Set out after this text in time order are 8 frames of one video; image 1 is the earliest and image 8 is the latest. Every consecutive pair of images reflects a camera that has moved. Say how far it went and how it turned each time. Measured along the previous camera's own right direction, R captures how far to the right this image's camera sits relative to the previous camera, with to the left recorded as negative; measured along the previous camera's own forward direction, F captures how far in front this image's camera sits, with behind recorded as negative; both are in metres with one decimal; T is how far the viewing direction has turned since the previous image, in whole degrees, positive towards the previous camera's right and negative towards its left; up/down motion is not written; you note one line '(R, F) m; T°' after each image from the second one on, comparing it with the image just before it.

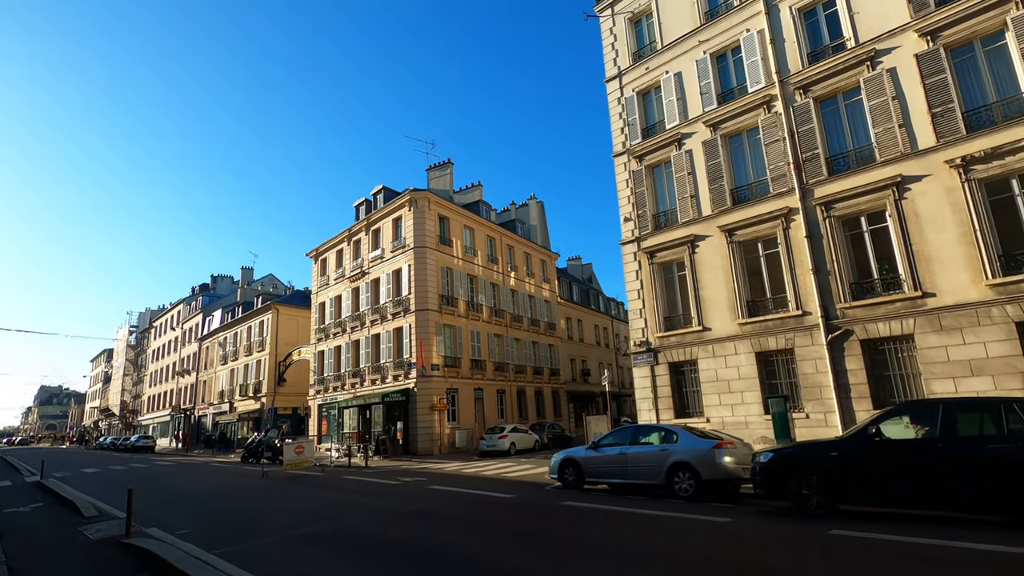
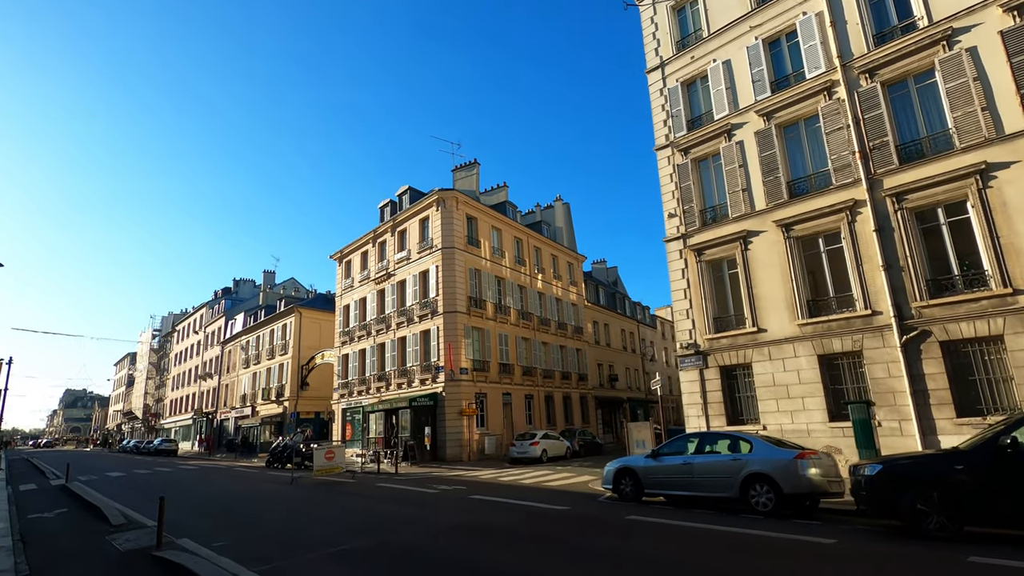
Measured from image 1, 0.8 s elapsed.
(-0.7, +0.7) m; -2°
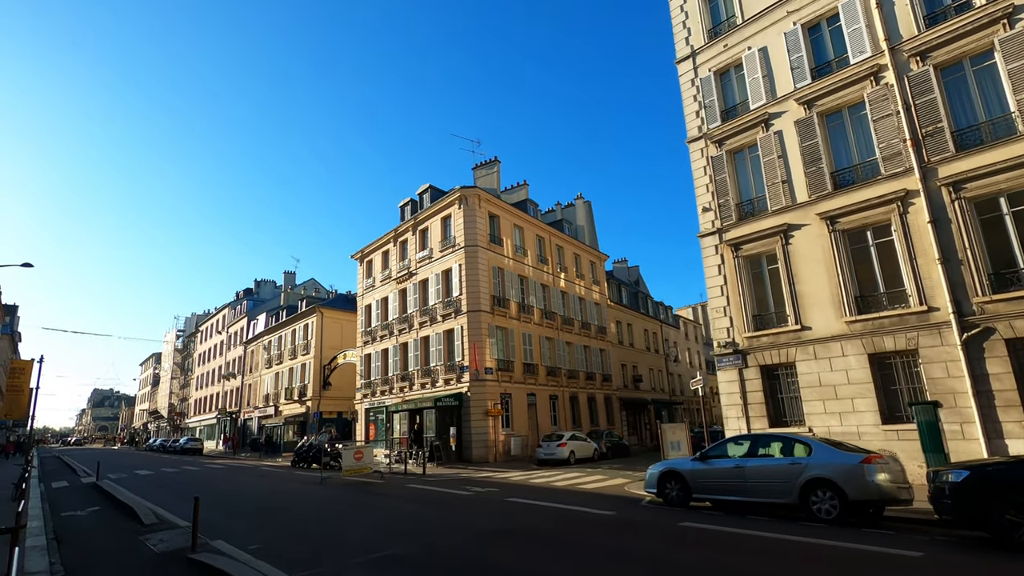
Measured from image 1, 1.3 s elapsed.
(-0.4, +0.4) m; -2°
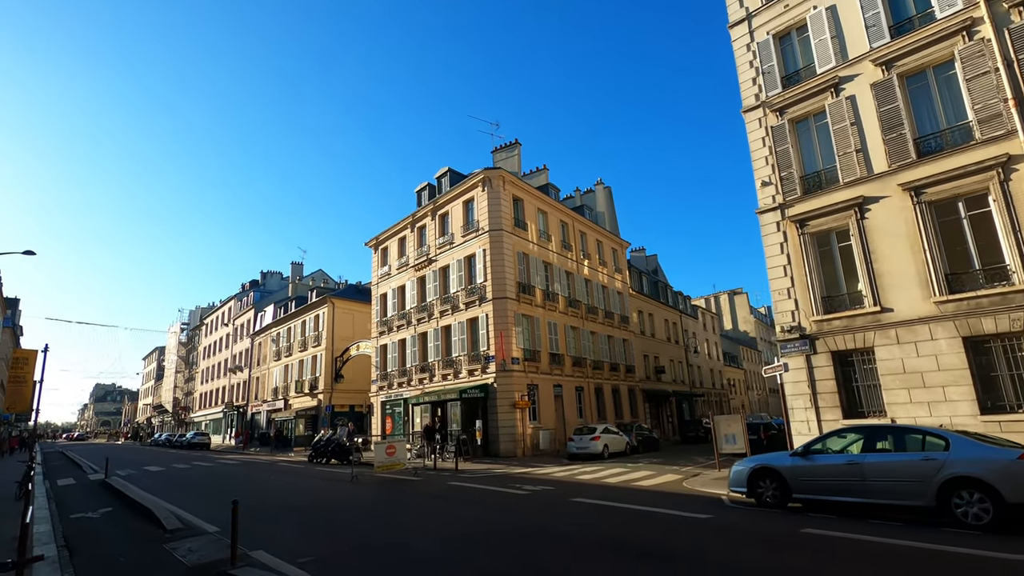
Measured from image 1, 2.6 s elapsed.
(-1.2, +1.2) m; 0°
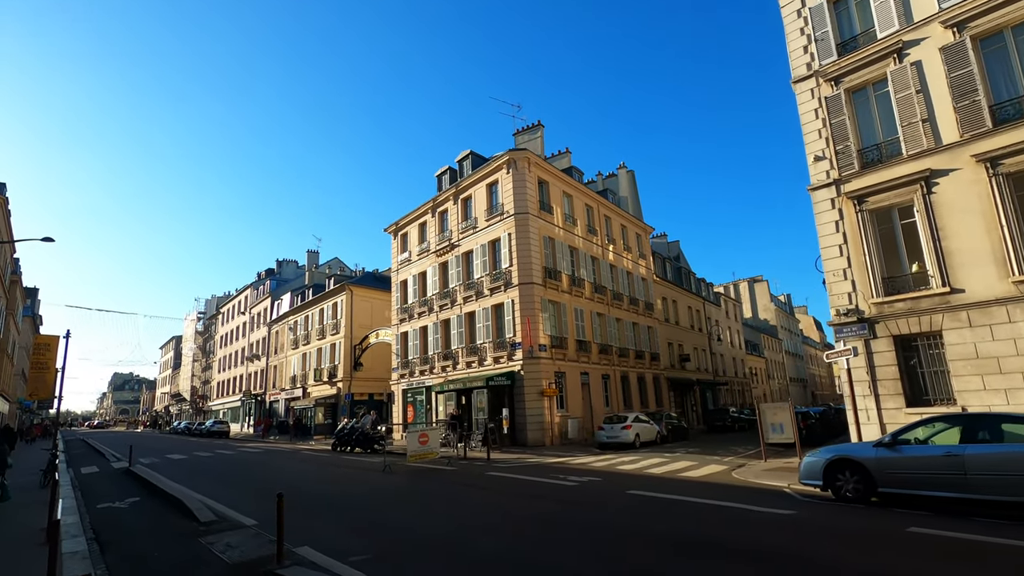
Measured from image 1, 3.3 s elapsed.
(-0.7, +0.7) m; -1°
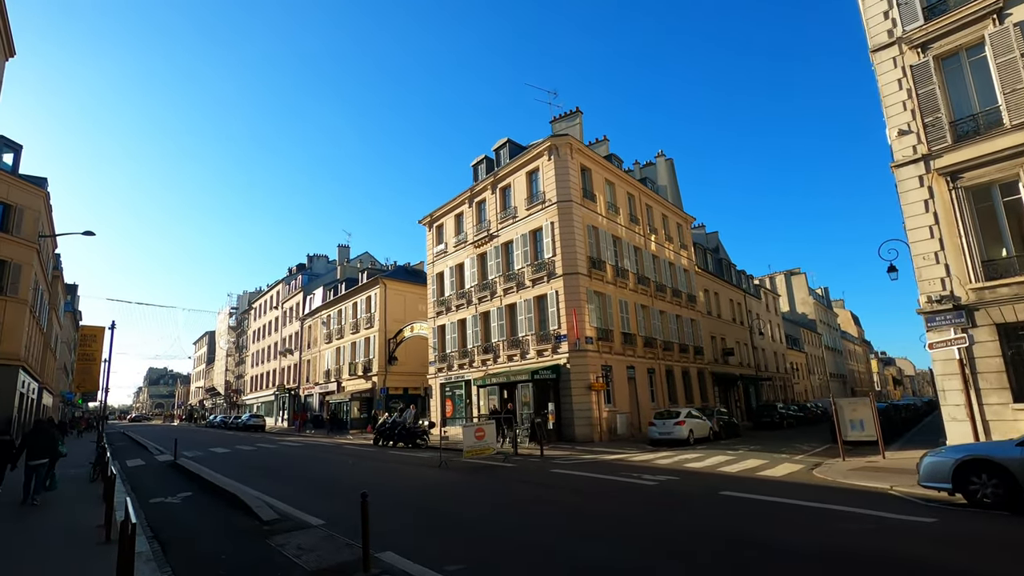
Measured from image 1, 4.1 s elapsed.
(-0.9, +0.7) m; -2°
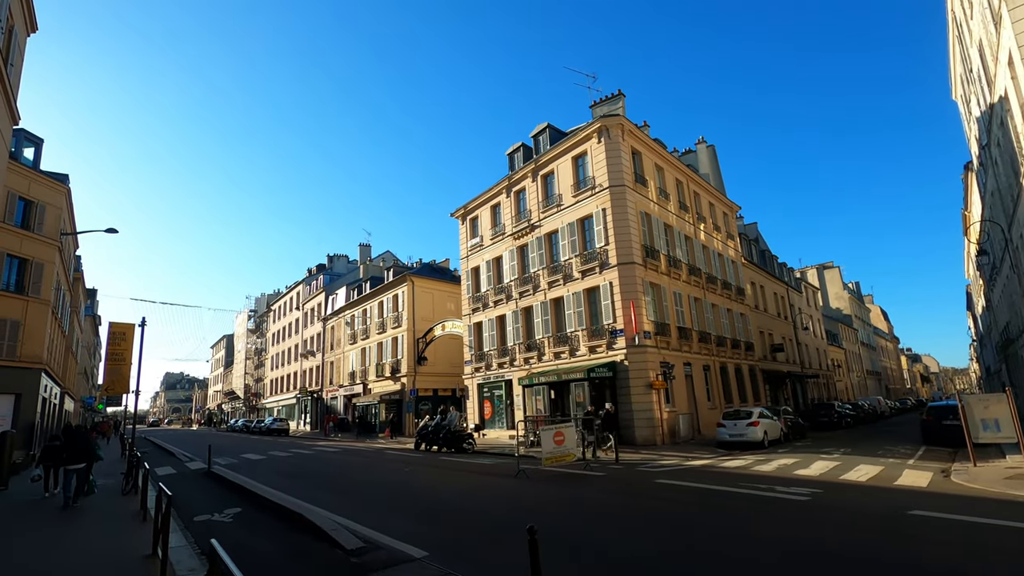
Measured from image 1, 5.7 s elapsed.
(-1.5, +1.5) m; -1°
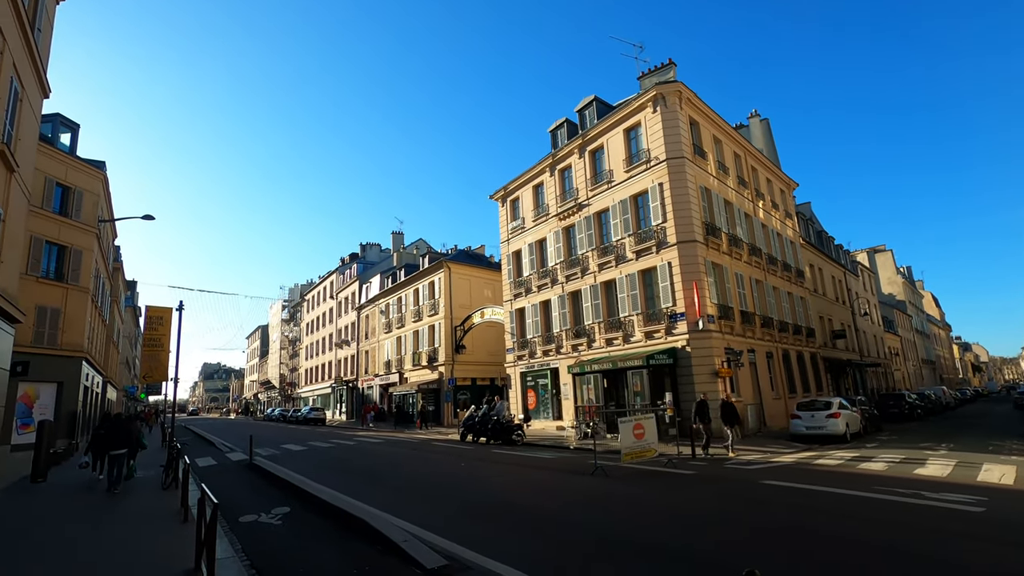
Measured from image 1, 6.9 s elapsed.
(-0.8, +1.2) m; -3°
